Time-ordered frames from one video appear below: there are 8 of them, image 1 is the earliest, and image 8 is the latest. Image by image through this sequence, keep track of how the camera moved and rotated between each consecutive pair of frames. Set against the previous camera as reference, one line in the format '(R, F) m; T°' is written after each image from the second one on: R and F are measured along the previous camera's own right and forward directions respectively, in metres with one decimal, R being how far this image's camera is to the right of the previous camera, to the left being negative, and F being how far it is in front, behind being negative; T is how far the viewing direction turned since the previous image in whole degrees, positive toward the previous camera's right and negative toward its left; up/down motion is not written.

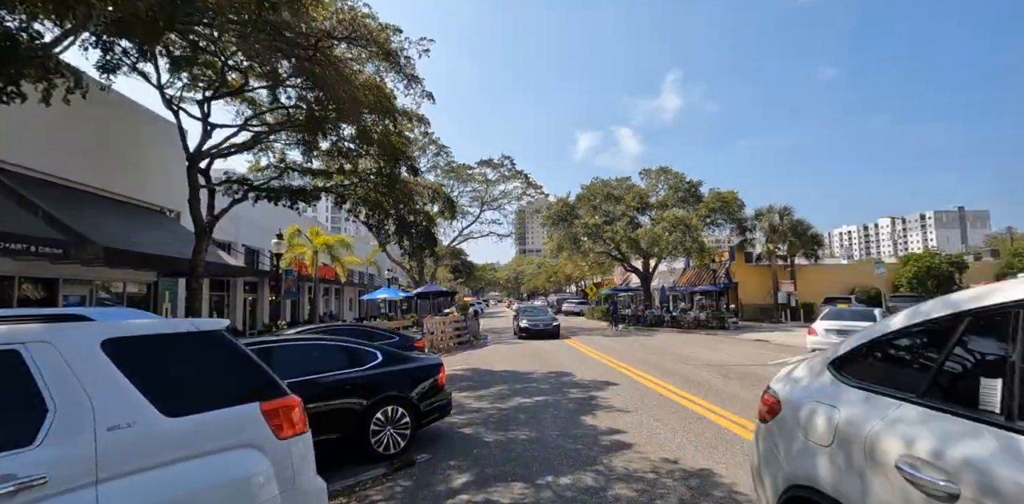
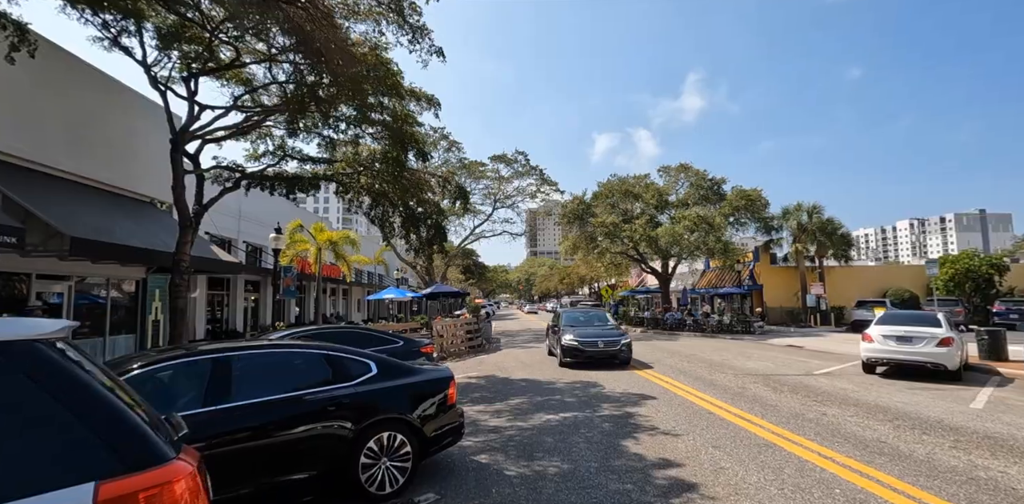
(-0.2, +1.3) m; -1°
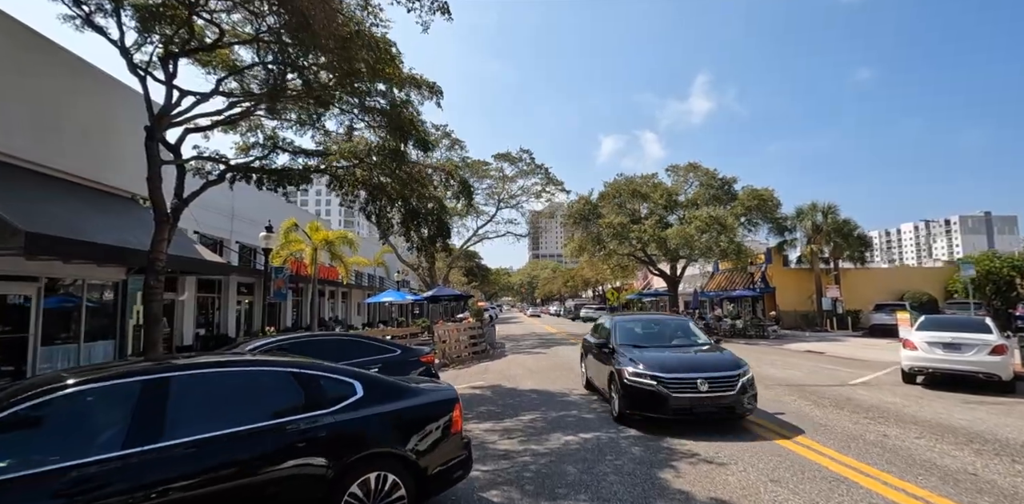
(-0.1, +1.0) m; 0°
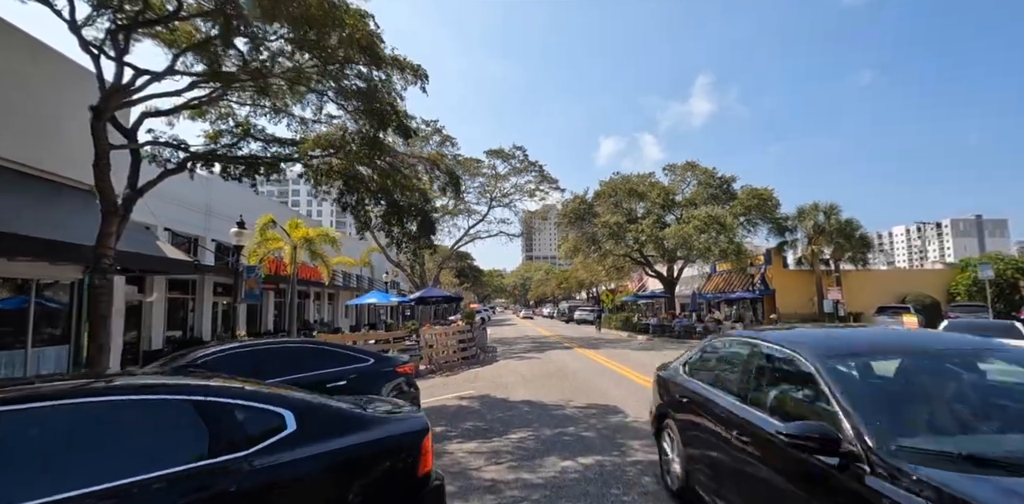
(+0.1, +0.9) m; +1°
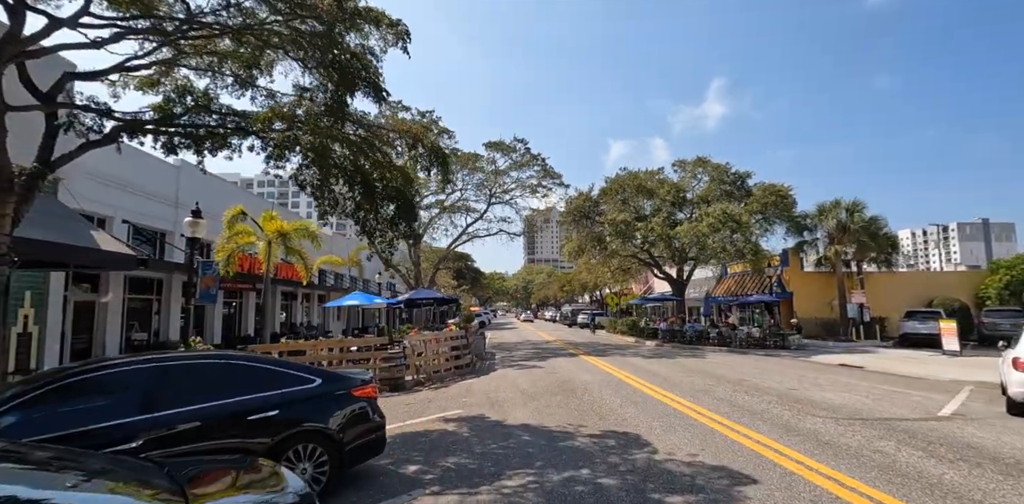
(+0.1, +1.7) m; 0°
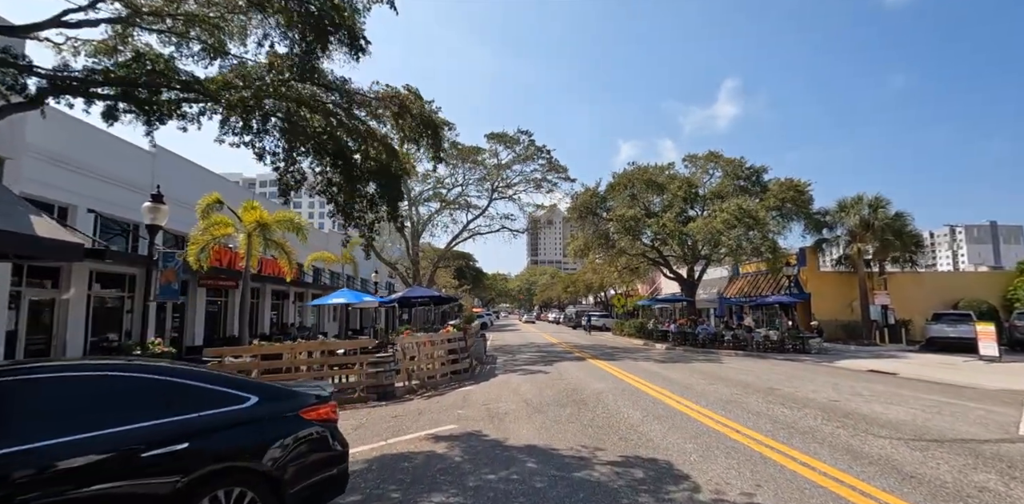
(0.0, +1.3) m; 0°
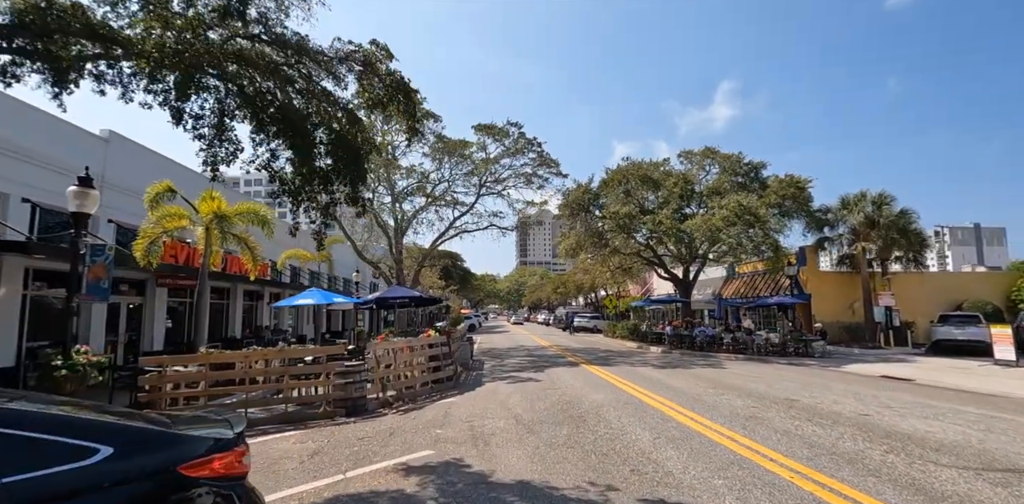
(0.0, +1.3) m; +1°
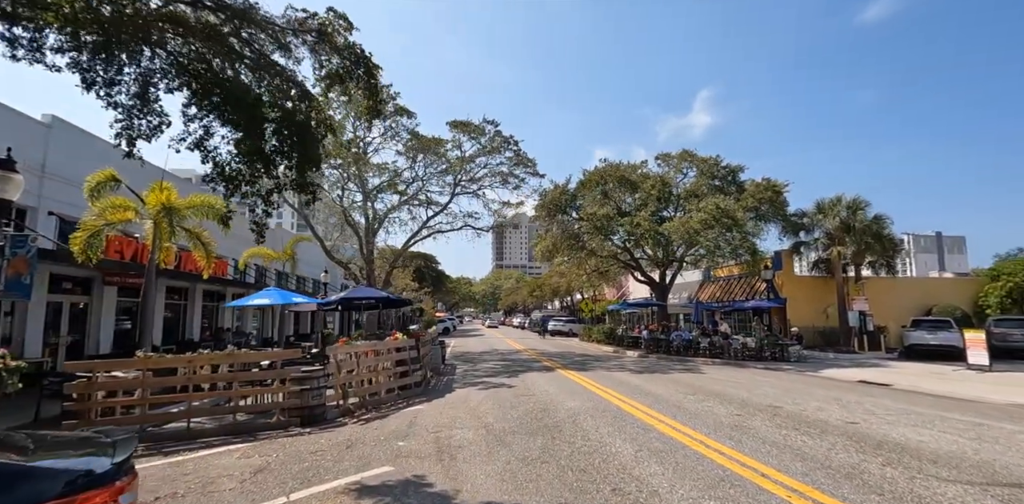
(+0.1, +0.6) m; +3°
